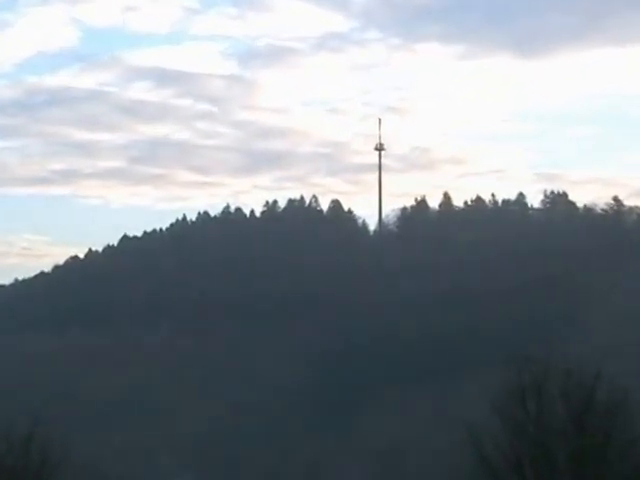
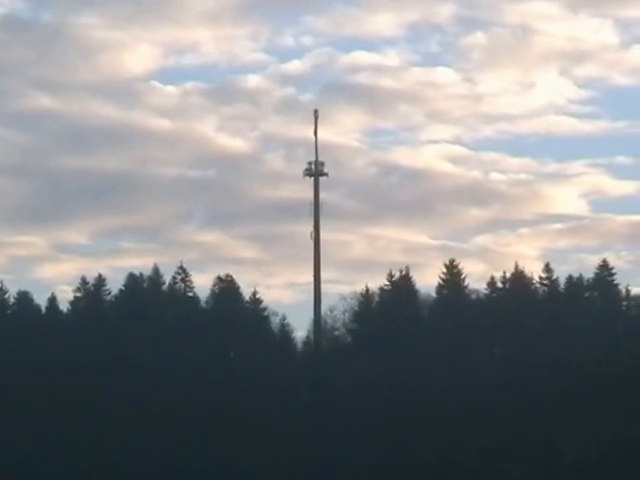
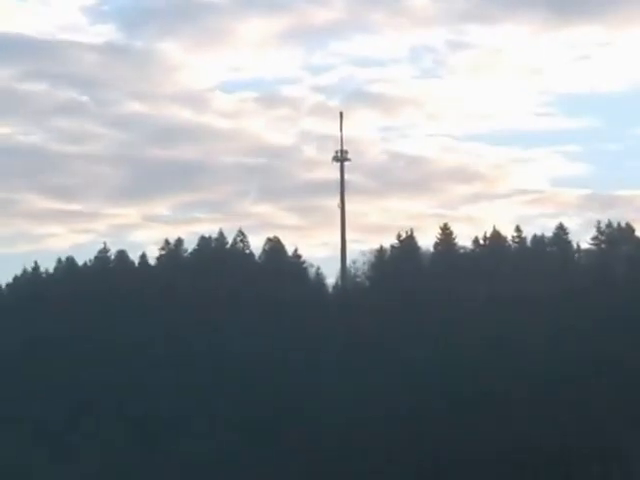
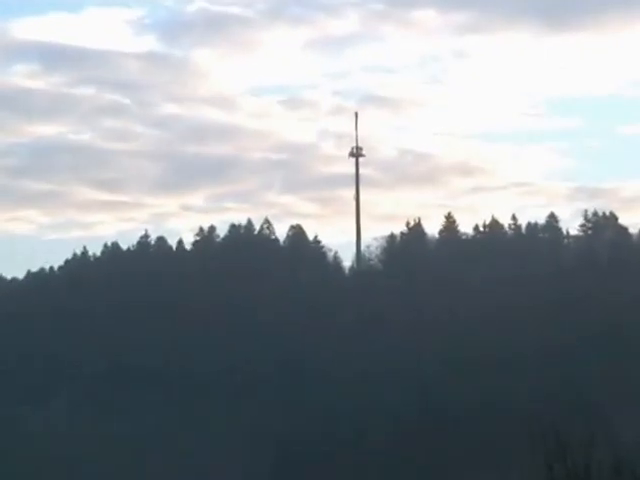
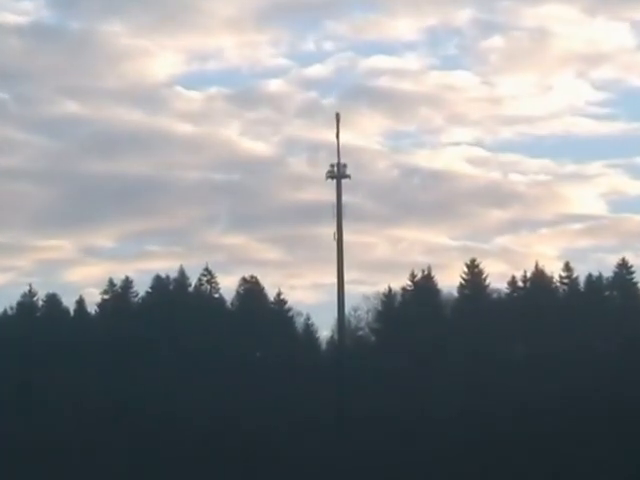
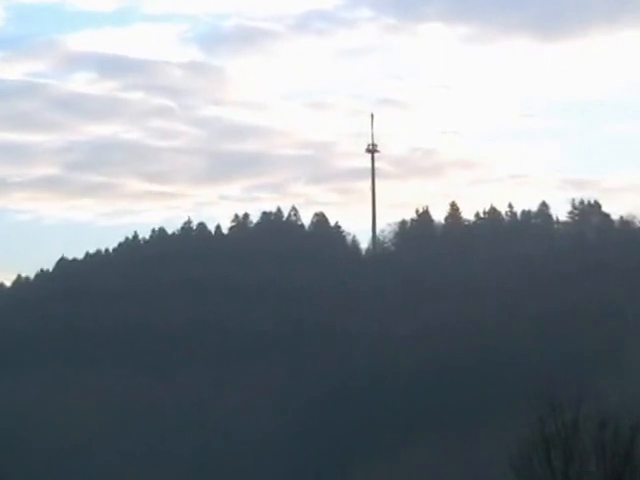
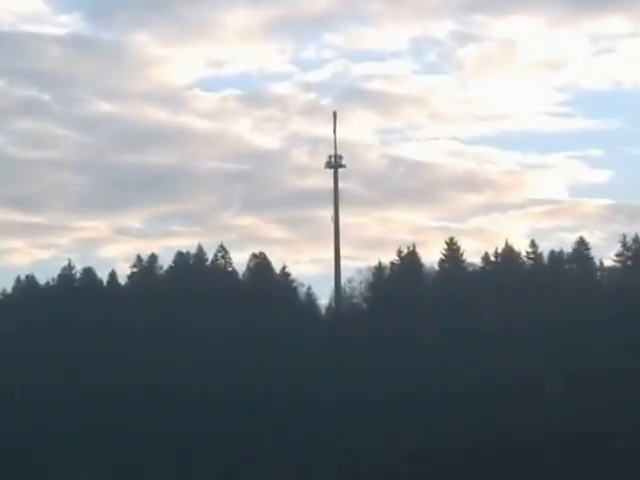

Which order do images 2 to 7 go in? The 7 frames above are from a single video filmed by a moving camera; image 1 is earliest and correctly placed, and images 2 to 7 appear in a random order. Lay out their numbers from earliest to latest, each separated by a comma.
6, 4, 3, 7, 5, 2
